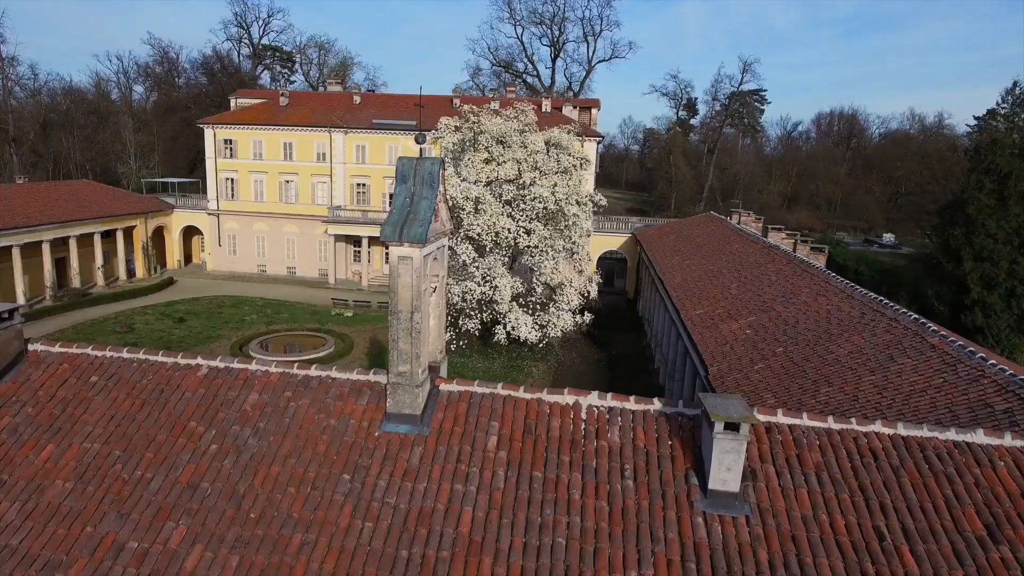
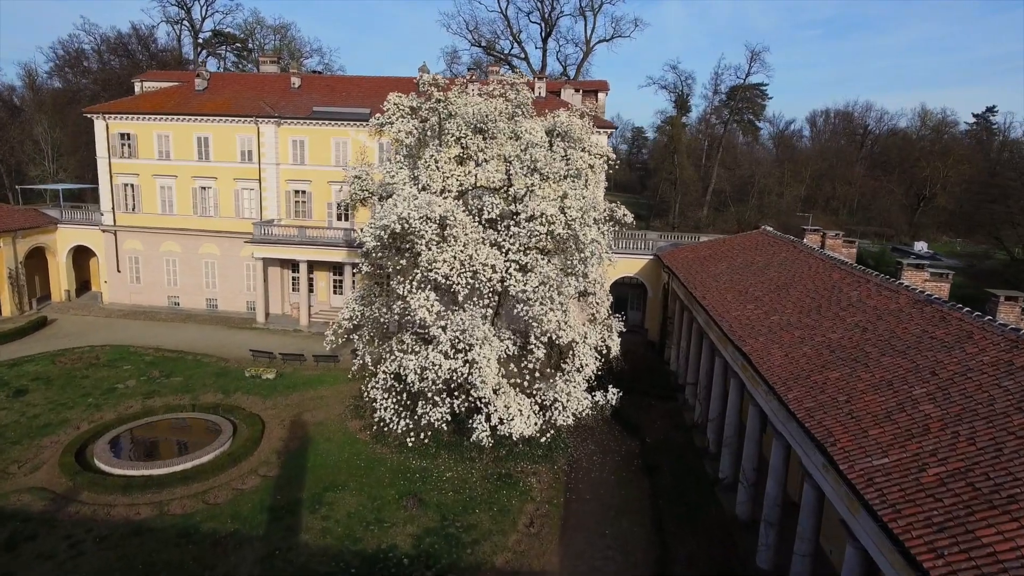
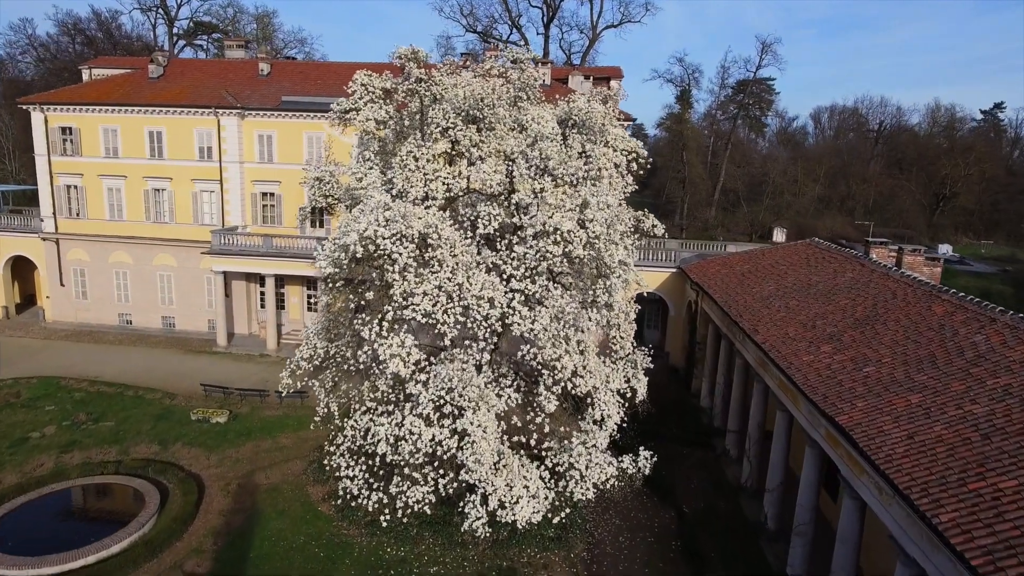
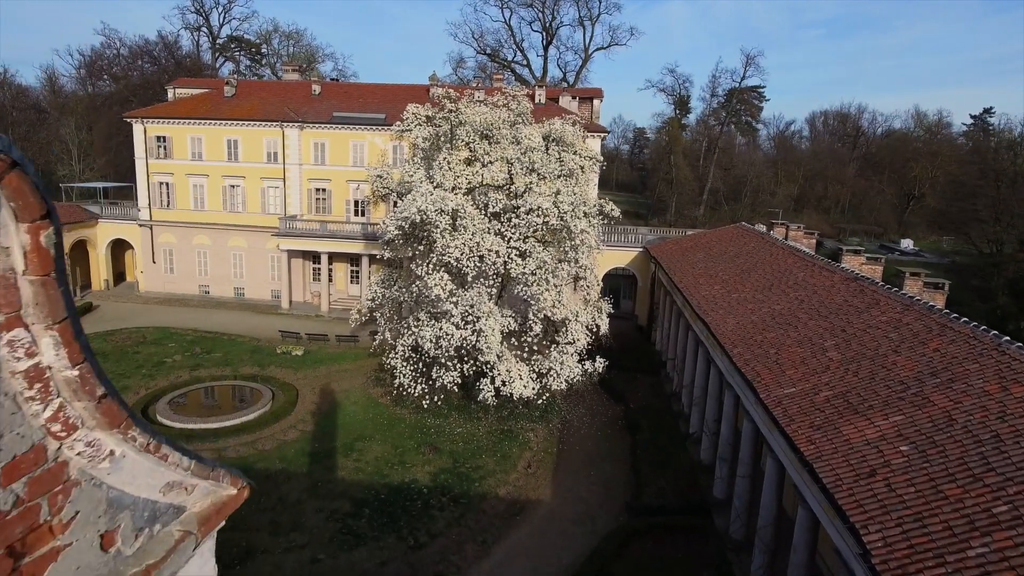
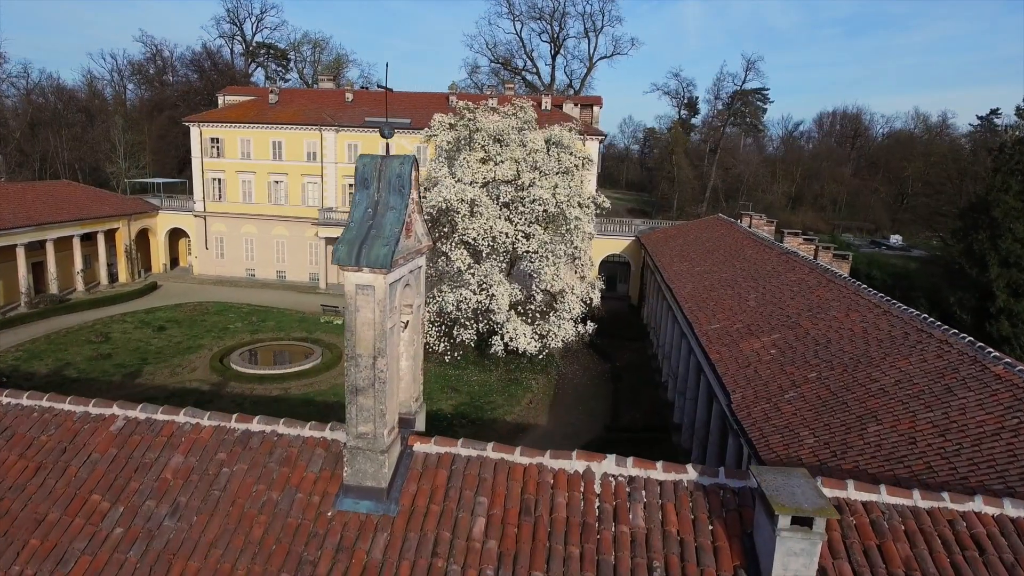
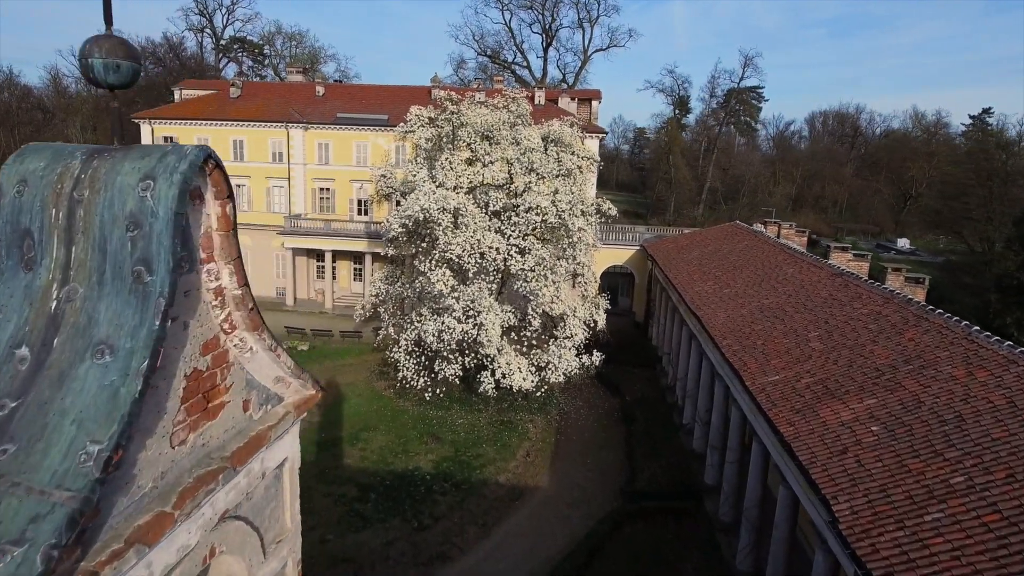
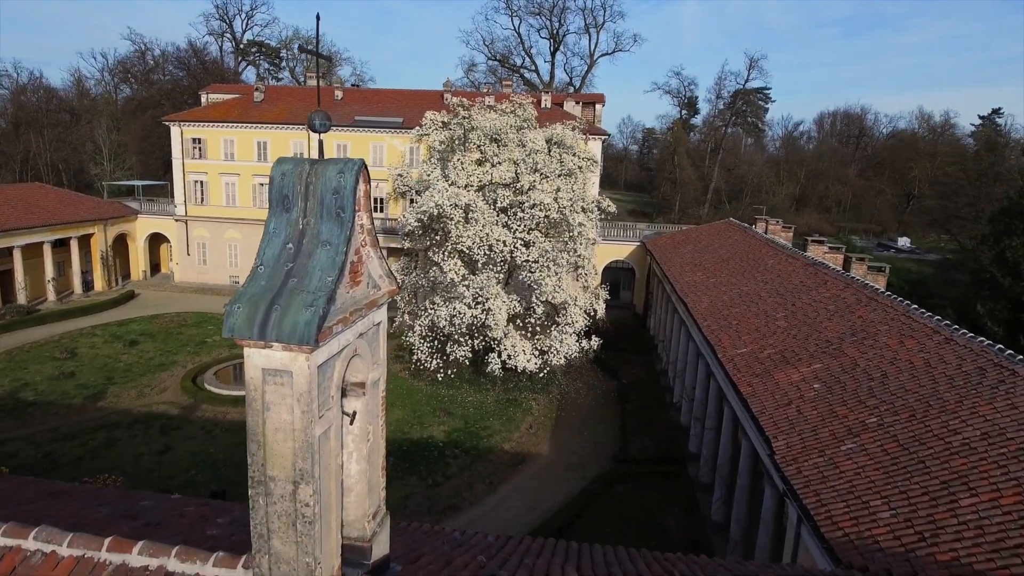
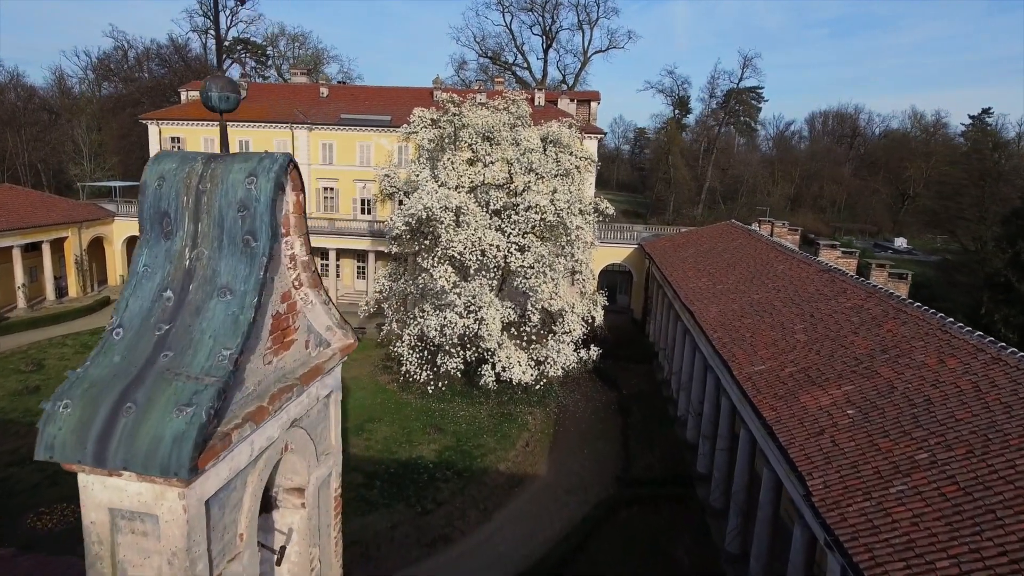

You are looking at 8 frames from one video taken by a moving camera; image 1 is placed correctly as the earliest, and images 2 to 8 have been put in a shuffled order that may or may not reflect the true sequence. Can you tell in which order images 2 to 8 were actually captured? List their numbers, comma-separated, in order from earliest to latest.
5, 7, 8, 6, 4, 2, 3
